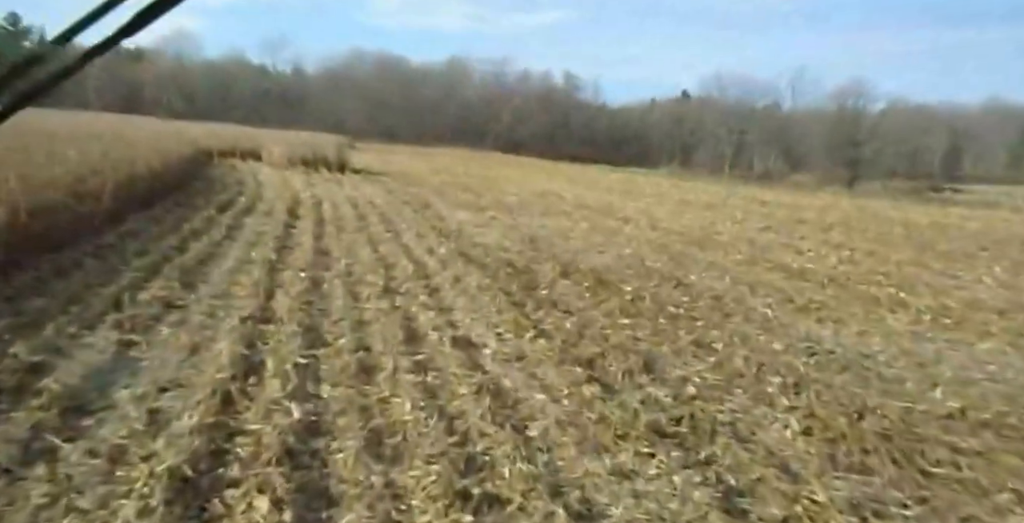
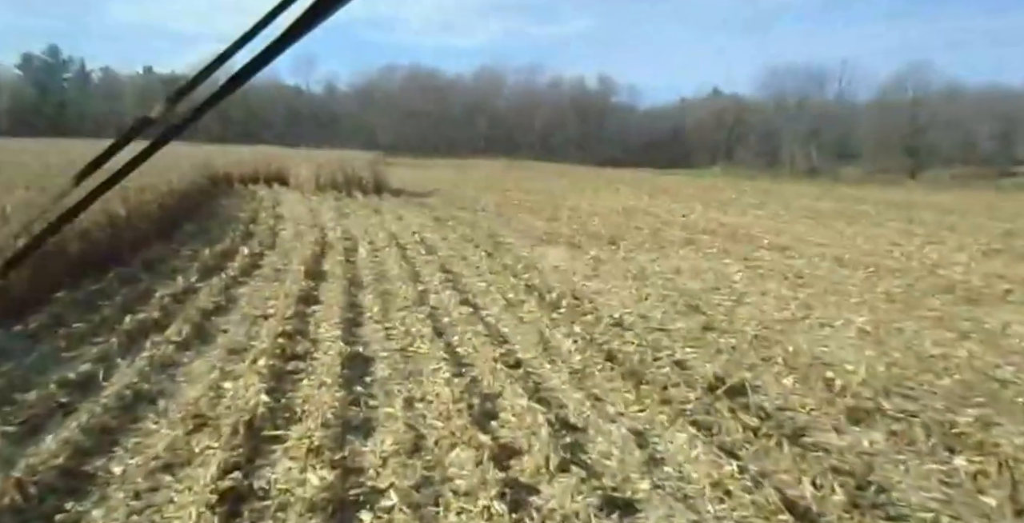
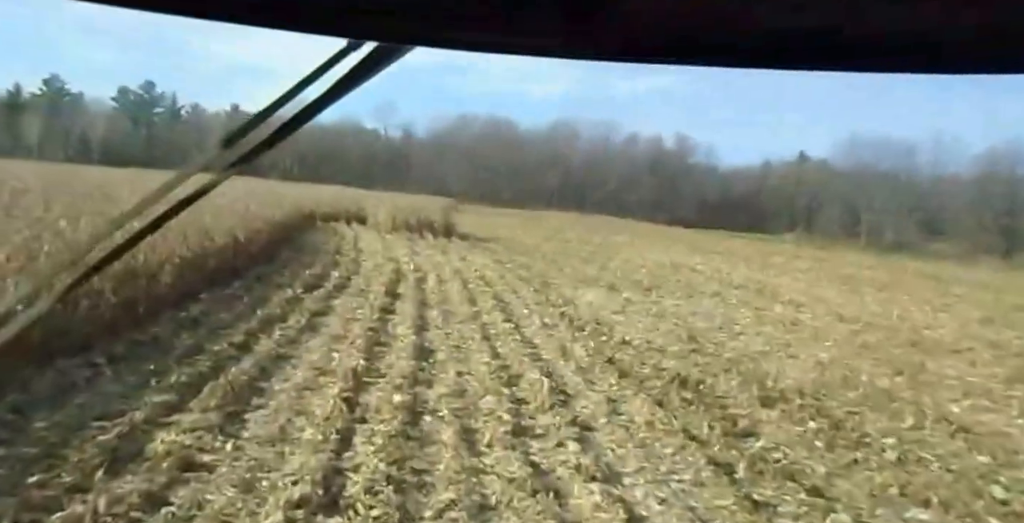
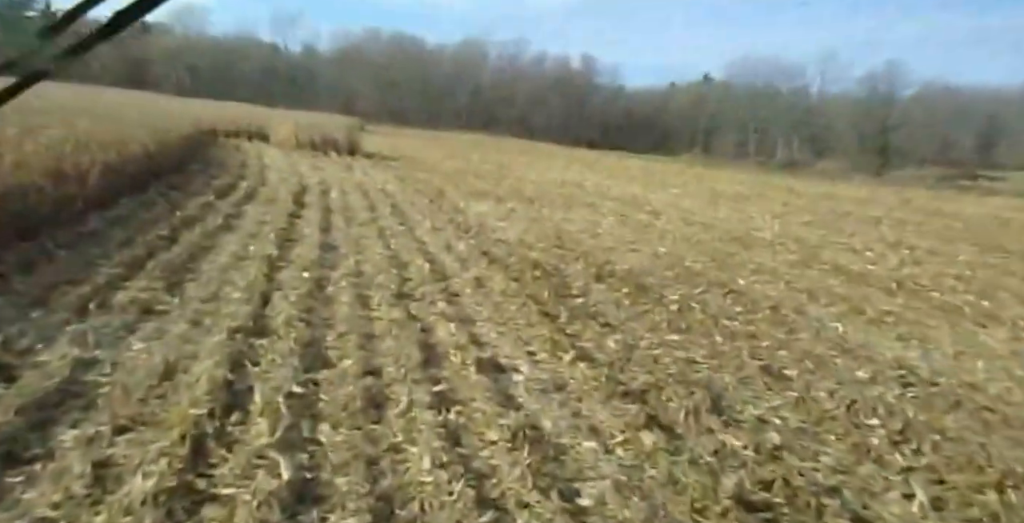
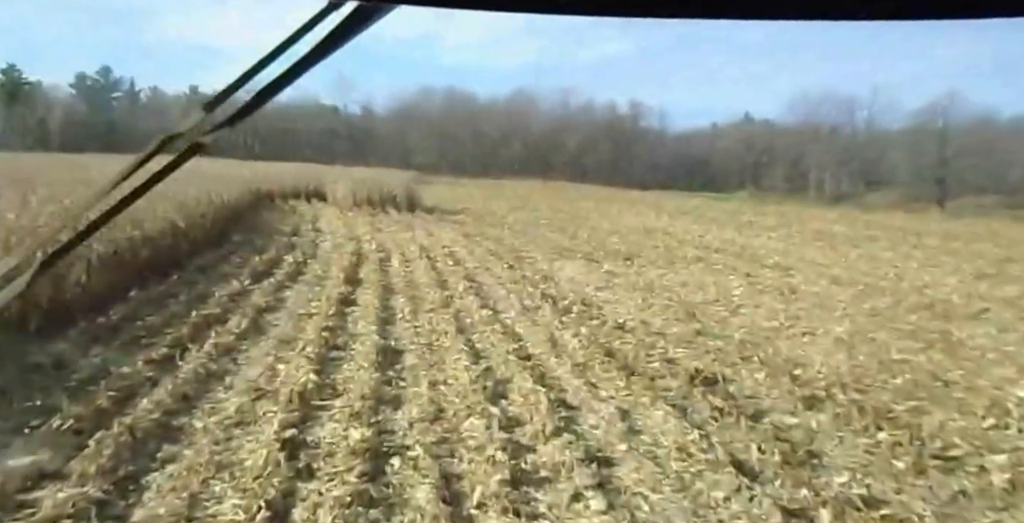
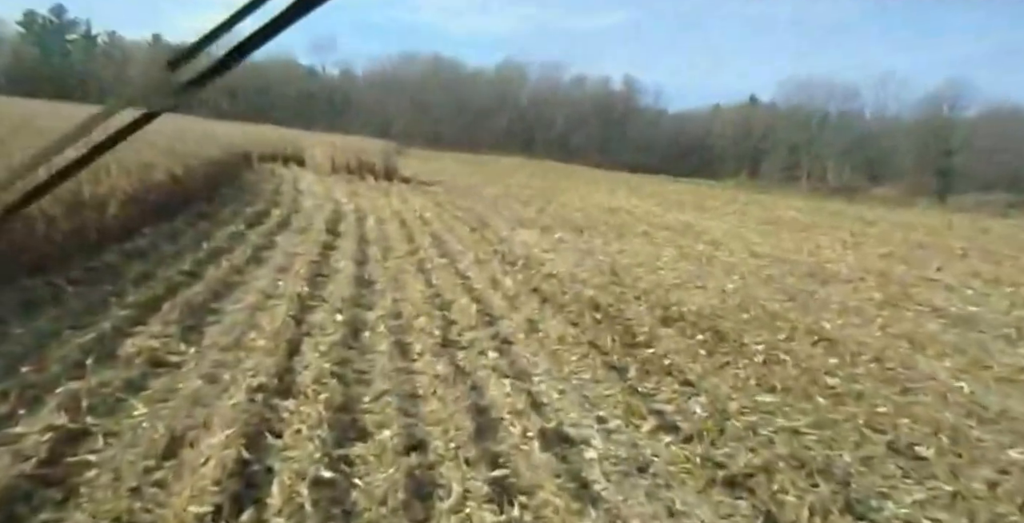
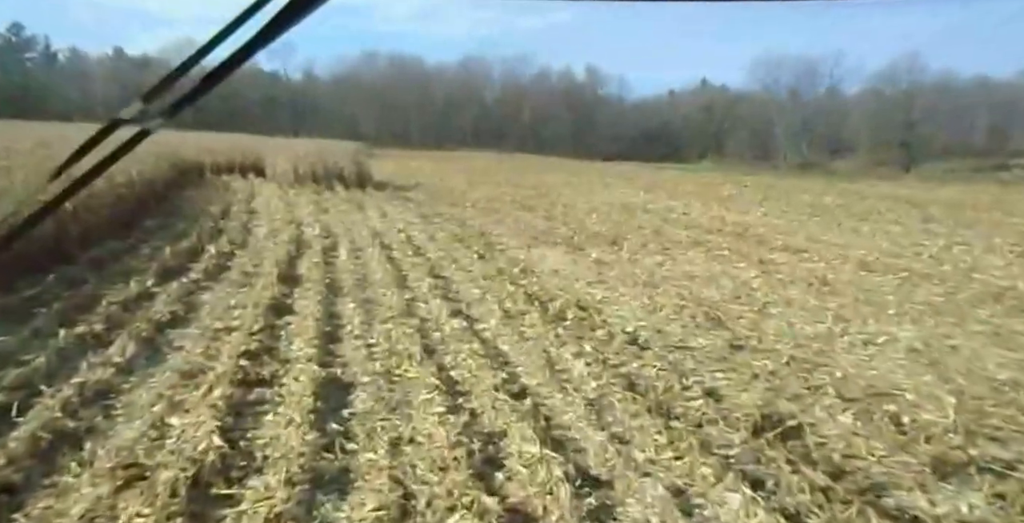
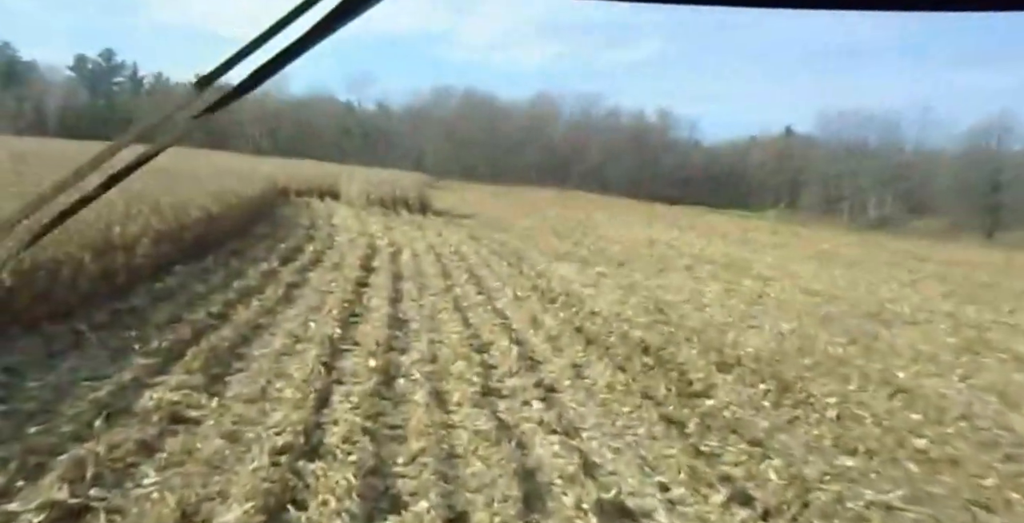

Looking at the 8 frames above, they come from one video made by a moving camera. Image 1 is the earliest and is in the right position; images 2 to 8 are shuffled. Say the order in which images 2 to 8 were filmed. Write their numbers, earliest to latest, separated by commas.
4, 6, 8, 3, 5, 2, 7
